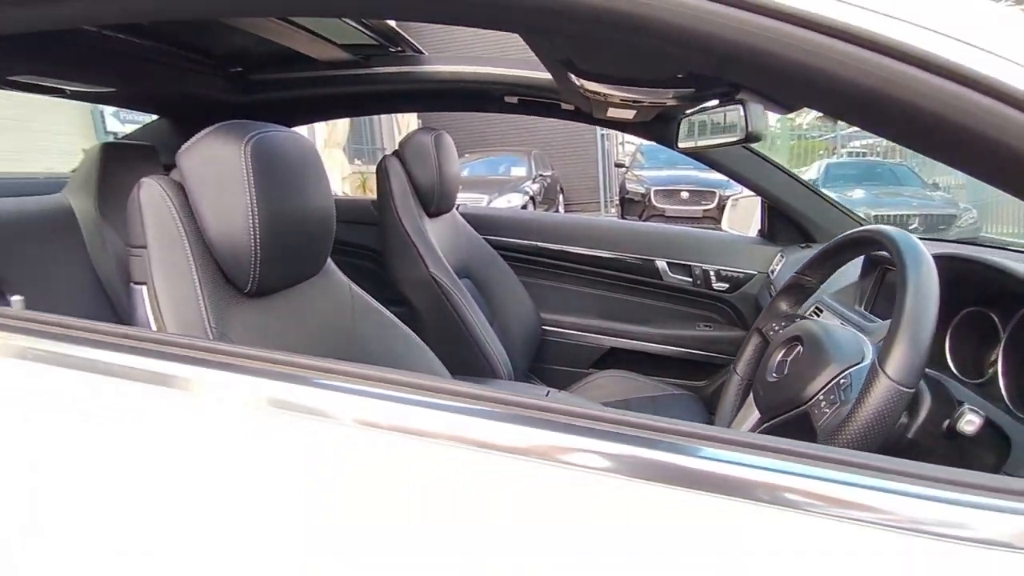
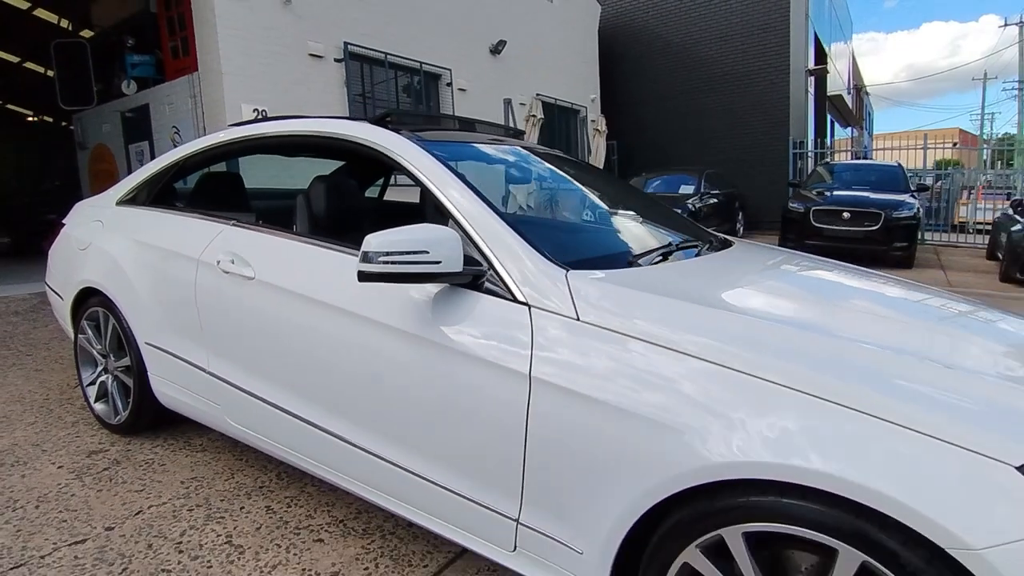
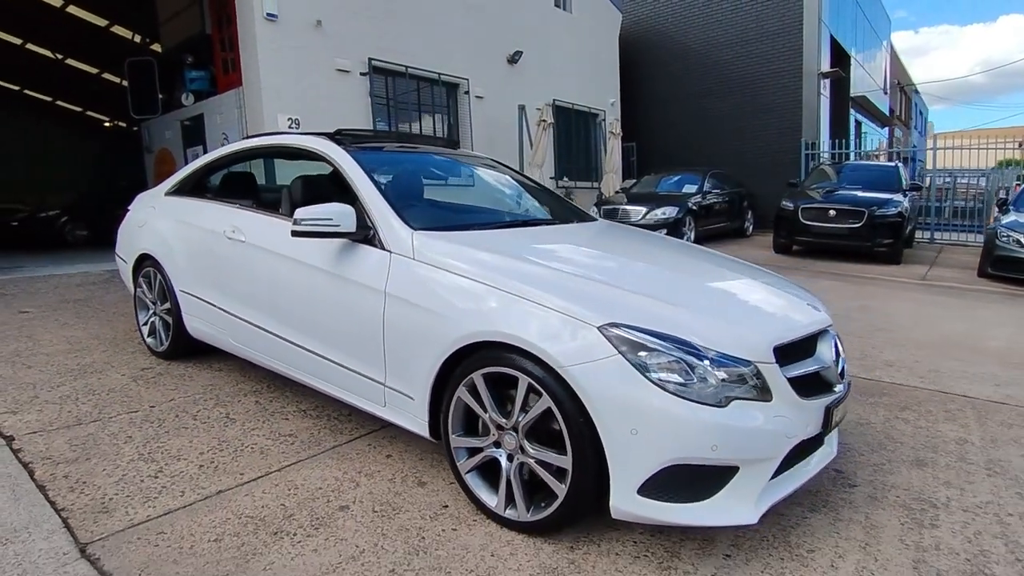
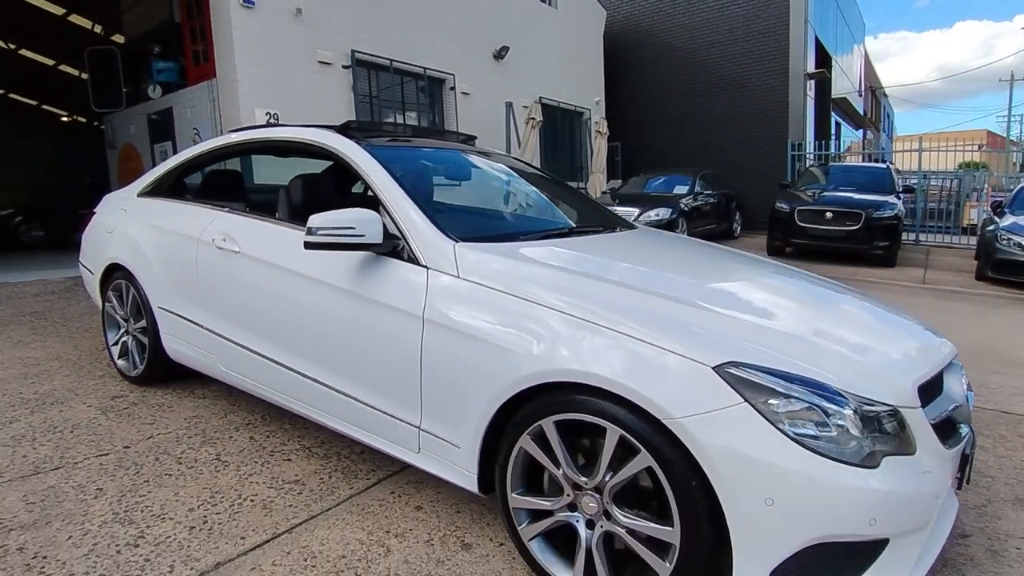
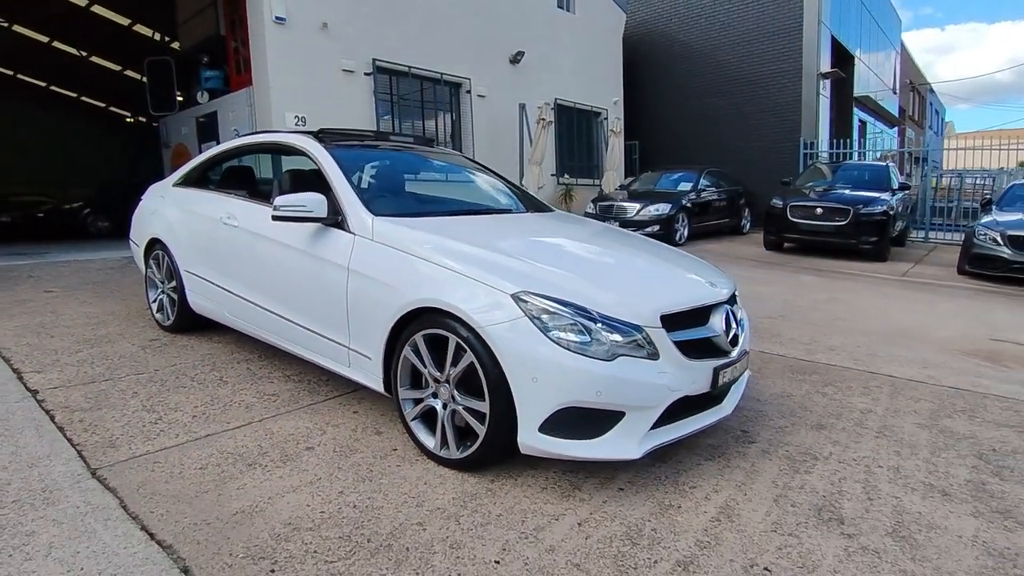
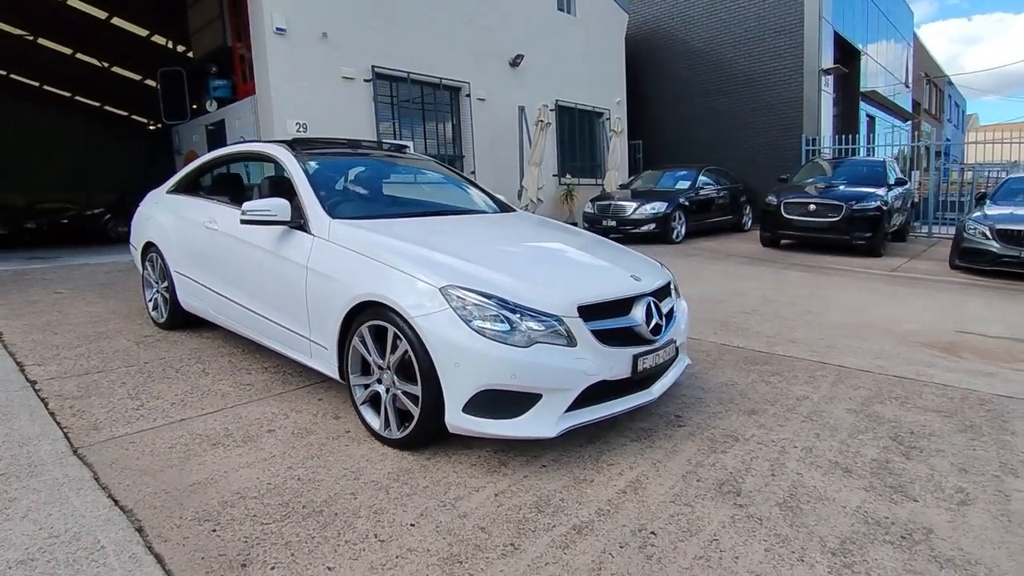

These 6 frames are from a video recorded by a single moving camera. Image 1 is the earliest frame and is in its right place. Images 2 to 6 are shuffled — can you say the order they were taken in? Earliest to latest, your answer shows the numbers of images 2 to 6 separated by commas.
2, 4, 3, 5, 6
